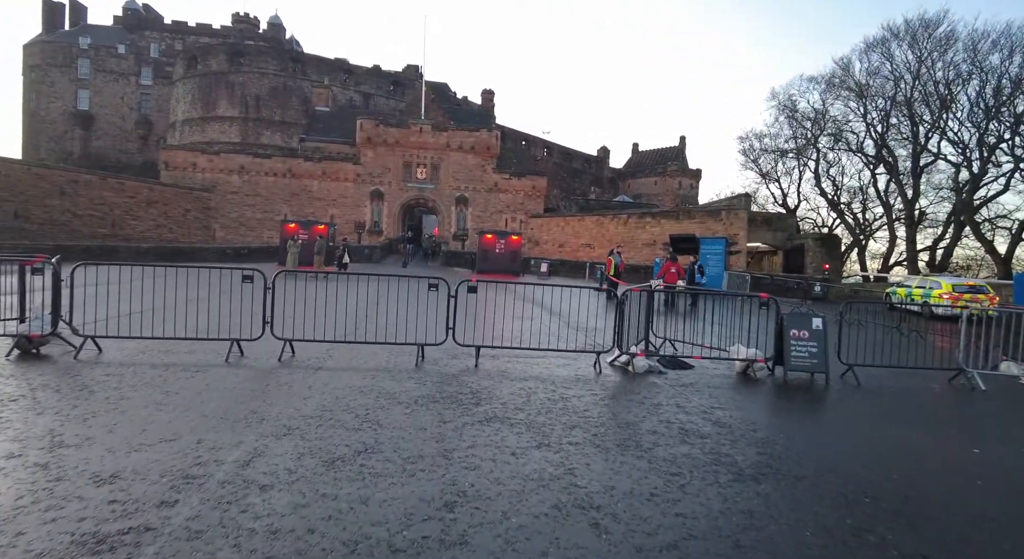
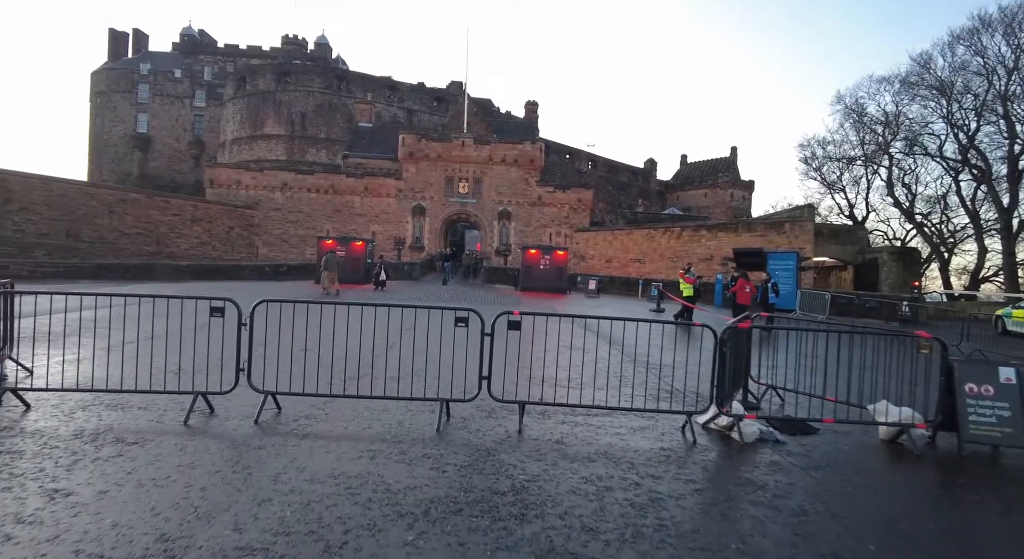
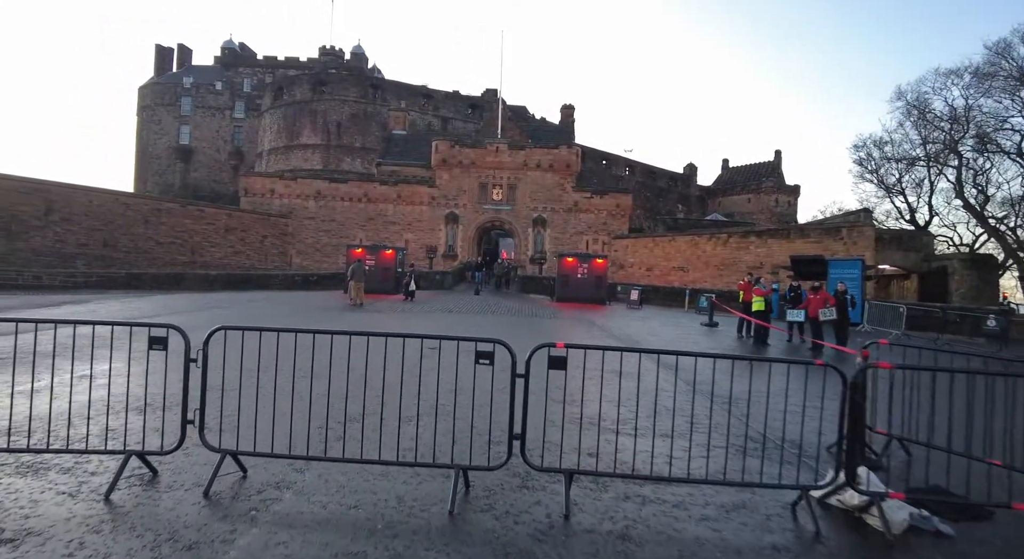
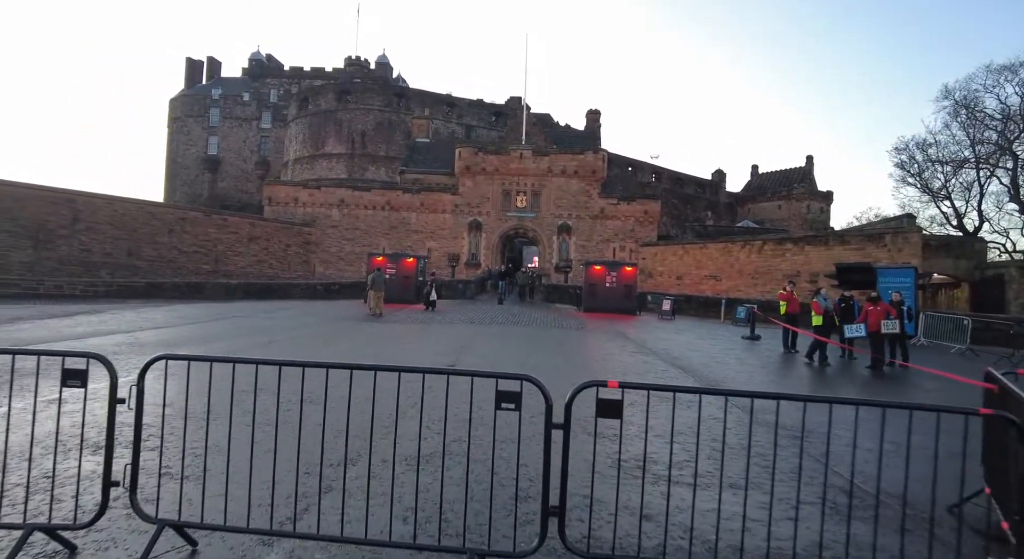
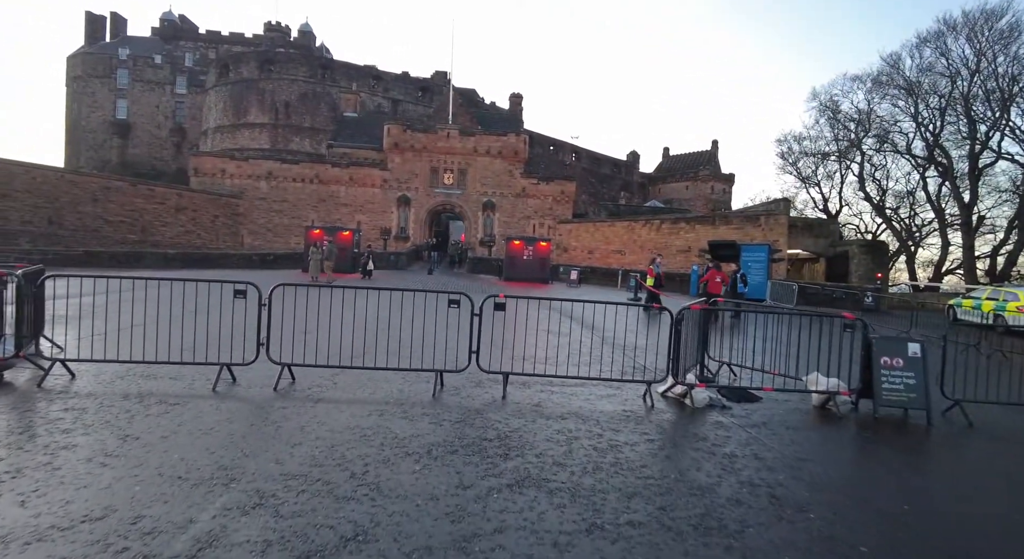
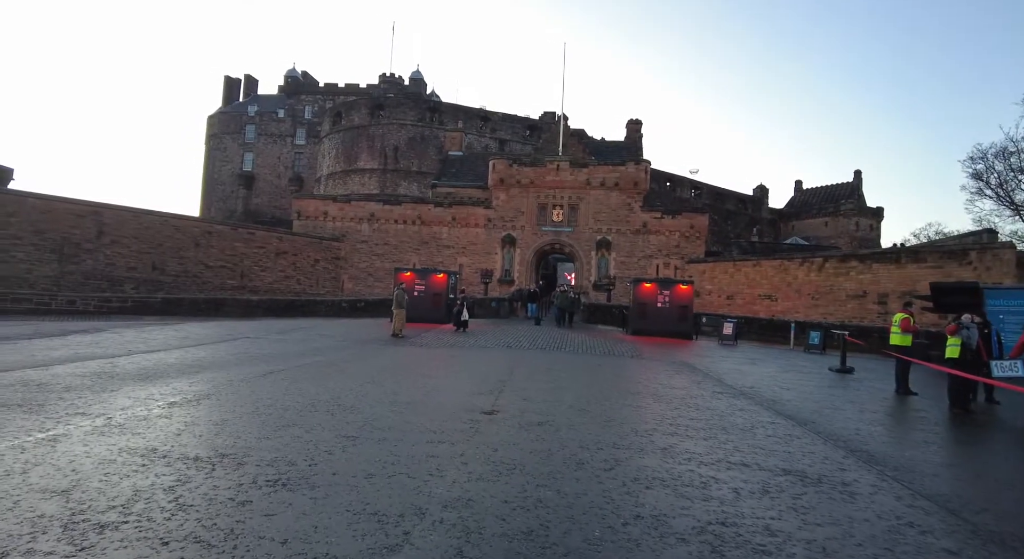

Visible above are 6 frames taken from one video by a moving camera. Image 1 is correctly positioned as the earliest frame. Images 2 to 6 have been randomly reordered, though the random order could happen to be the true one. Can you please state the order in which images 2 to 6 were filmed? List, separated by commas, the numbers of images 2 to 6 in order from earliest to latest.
5, 2, 3, 4, 6
